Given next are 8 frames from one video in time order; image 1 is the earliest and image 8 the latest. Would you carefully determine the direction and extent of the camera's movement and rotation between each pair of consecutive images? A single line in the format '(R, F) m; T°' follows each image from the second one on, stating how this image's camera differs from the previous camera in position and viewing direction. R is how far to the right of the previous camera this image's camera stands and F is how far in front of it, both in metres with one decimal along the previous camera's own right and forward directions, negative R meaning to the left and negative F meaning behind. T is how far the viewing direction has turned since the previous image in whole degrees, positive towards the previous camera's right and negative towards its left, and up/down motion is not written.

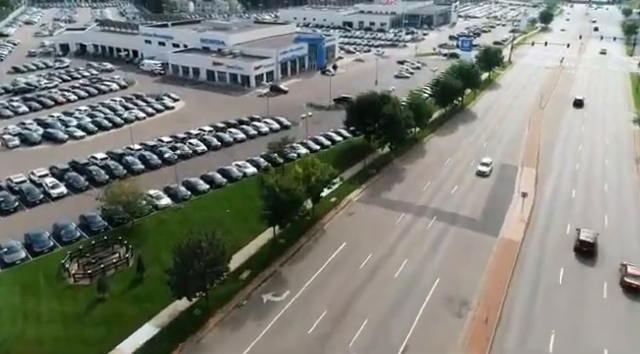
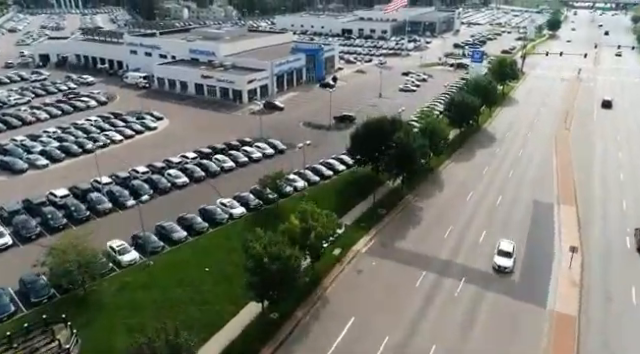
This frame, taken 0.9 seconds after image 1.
(-0.1, +6.2) m; 0°
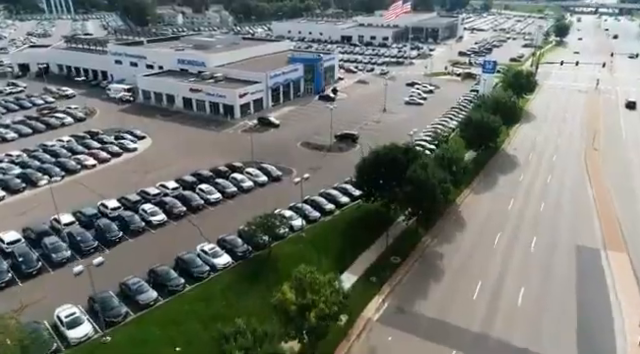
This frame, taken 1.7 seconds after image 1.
(-0.1, +5.6) m; 0°
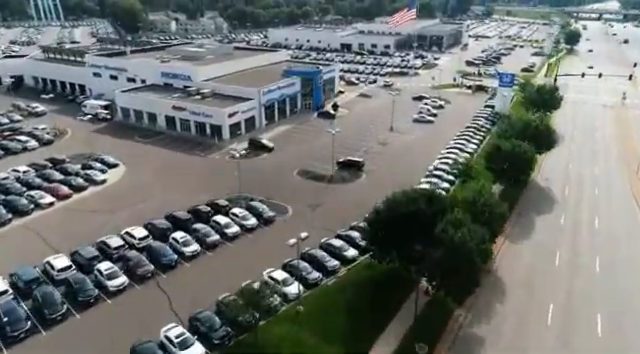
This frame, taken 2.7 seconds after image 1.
(-0.2, +6.8) m; 0°
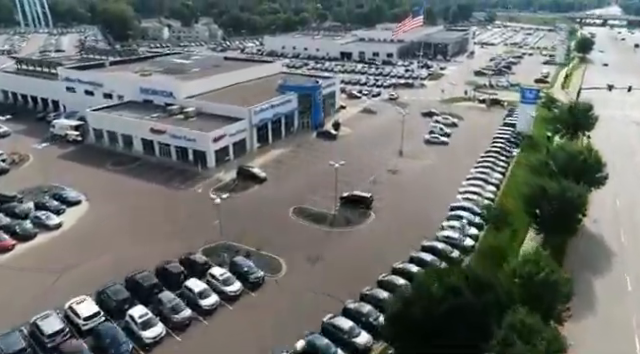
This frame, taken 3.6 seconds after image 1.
(-0.2, +7.0) m; 0°
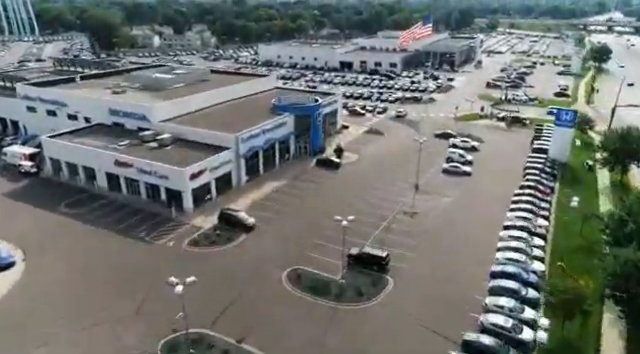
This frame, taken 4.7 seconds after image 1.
(-0.3, +8.1) m; 0°
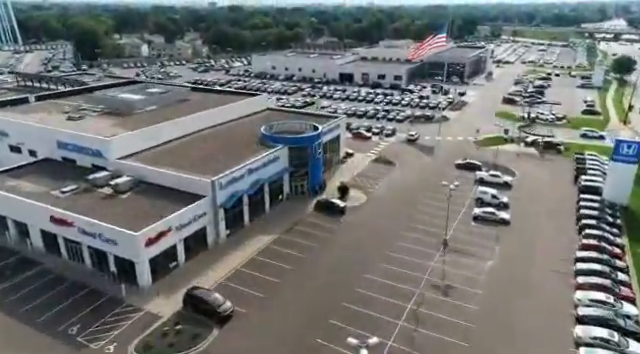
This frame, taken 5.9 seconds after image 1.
(-0.2, +9.2) m; 0°
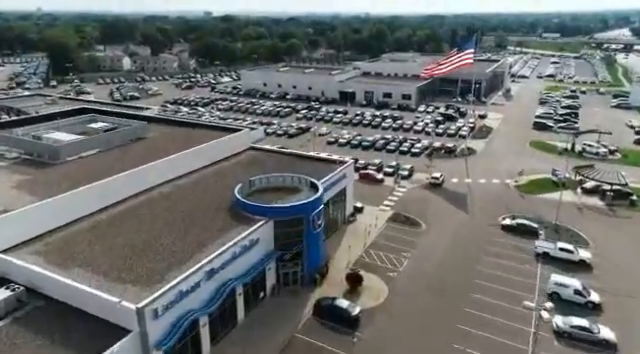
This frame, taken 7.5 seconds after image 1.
(-0.2, +12.8) m; 0°
